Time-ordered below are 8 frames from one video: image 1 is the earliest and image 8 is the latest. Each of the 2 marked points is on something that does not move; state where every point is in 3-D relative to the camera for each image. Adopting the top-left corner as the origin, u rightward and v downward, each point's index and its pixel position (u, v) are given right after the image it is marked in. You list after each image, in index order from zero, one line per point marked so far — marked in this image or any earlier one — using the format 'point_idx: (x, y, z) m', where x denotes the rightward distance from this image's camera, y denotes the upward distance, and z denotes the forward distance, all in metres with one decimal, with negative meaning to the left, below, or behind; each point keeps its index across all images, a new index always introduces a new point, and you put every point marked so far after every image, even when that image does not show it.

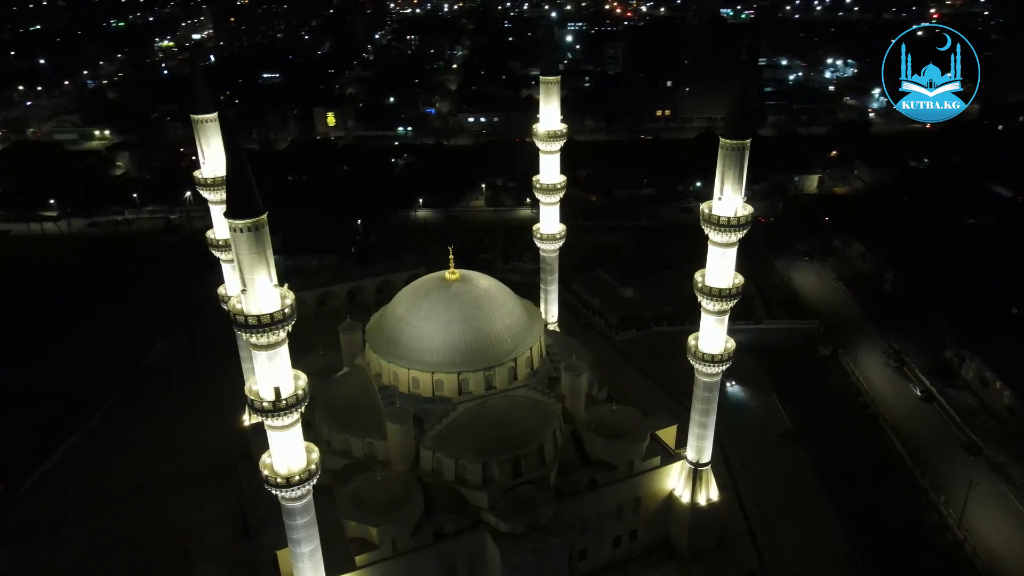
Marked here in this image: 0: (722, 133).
0: (+5.5, +4.0, +19.4) m
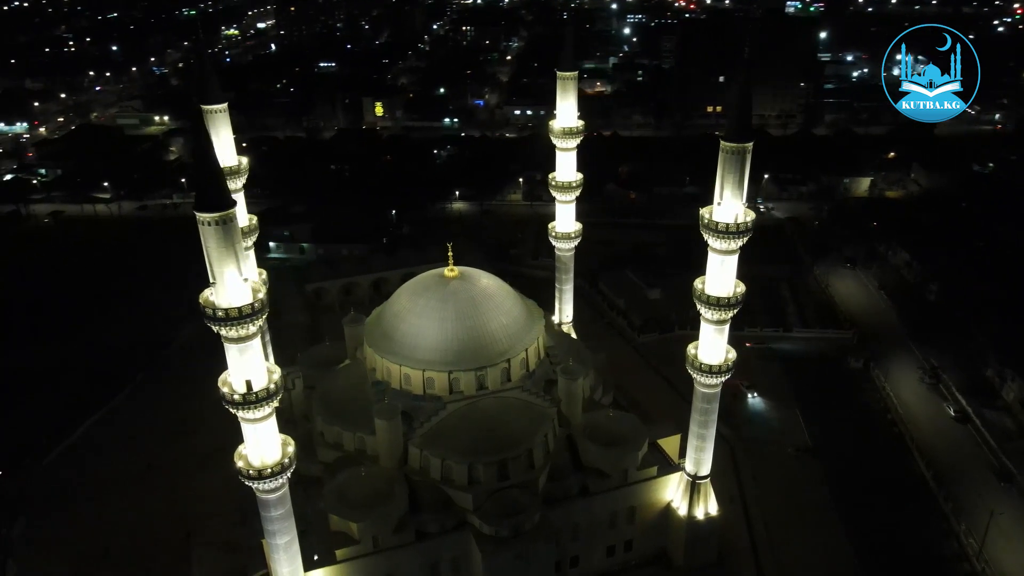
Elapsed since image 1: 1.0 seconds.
0: (+5.3, +3.8, +18.5) m
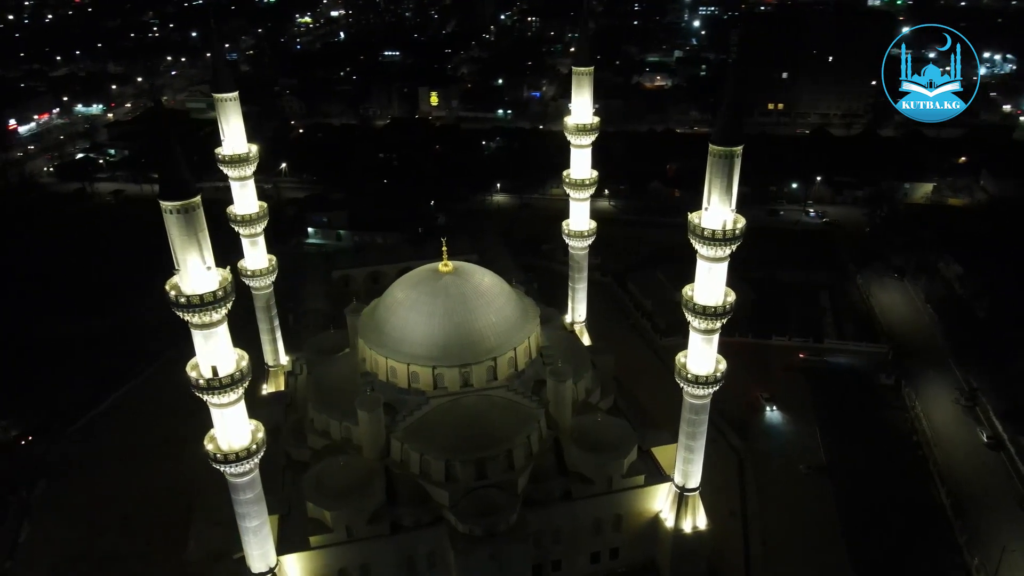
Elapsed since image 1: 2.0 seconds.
0: (+4.8, +3.6, +17.8) m
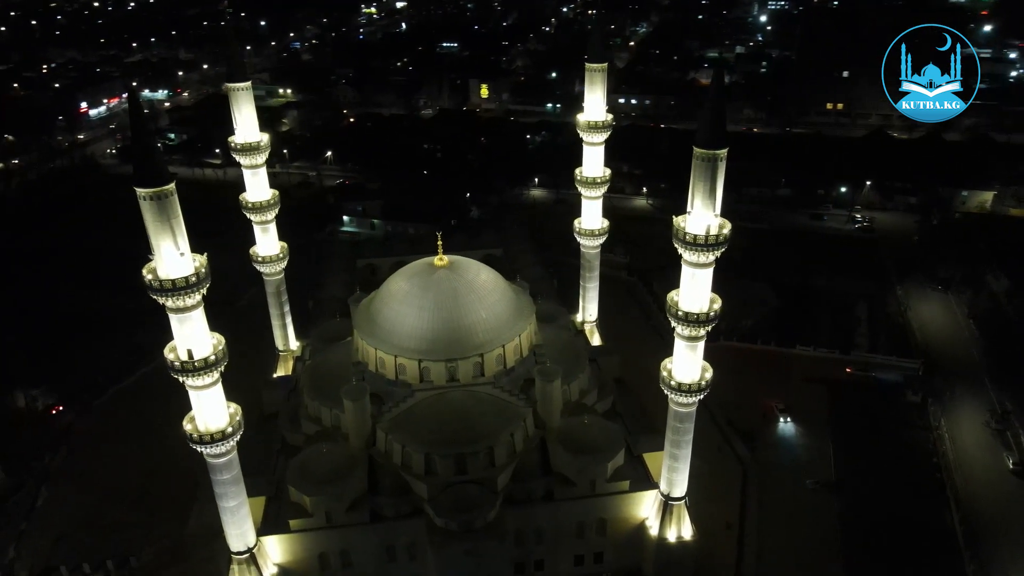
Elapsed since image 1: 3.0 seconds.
0: (+4.3, +3.4, +17.2) m
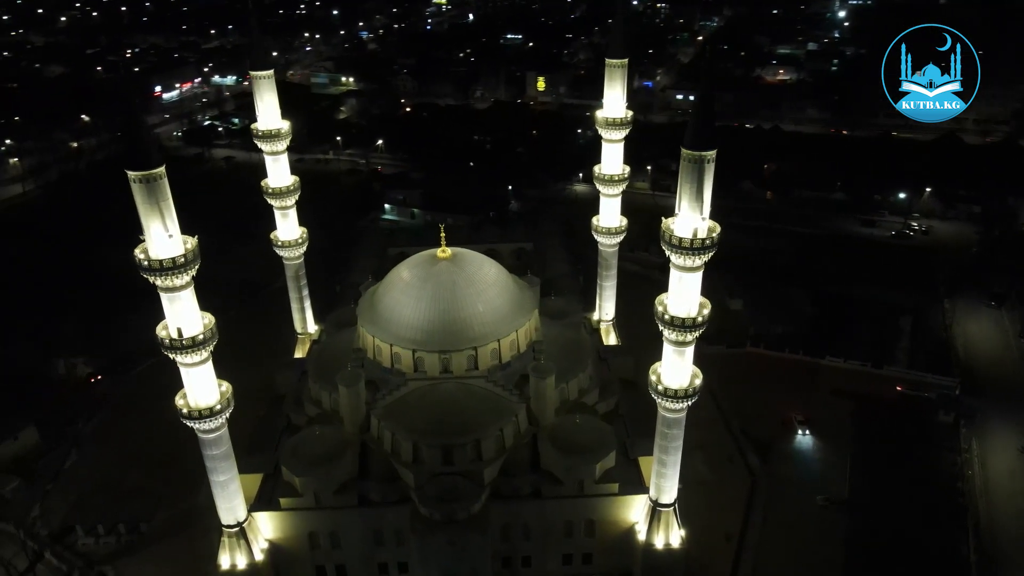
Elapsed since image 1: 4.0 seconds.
0: (+4.0, +3.3, +16.8) m
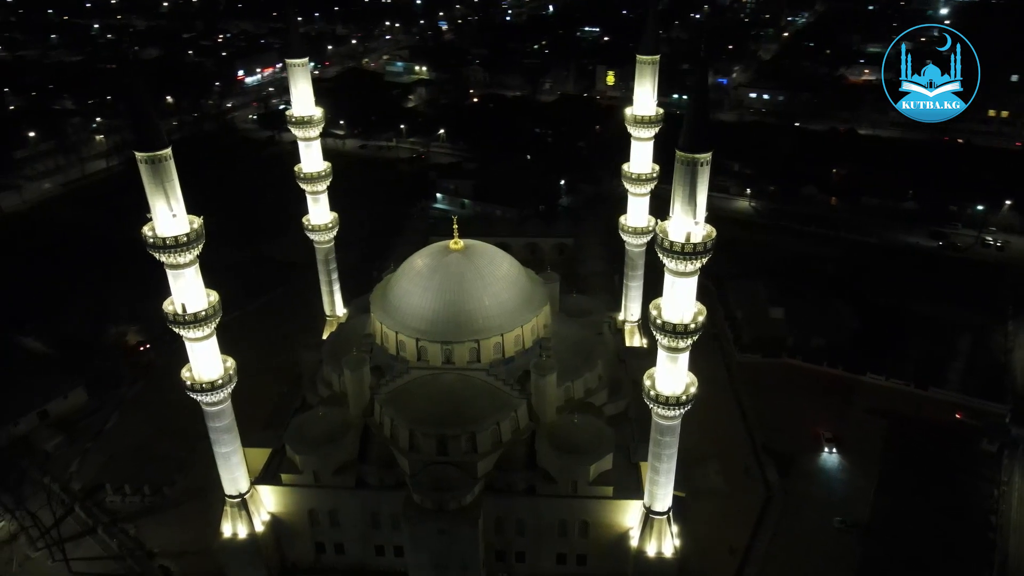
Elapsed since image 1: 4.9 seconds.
0: (+3.8, +3.2, +16.3) m
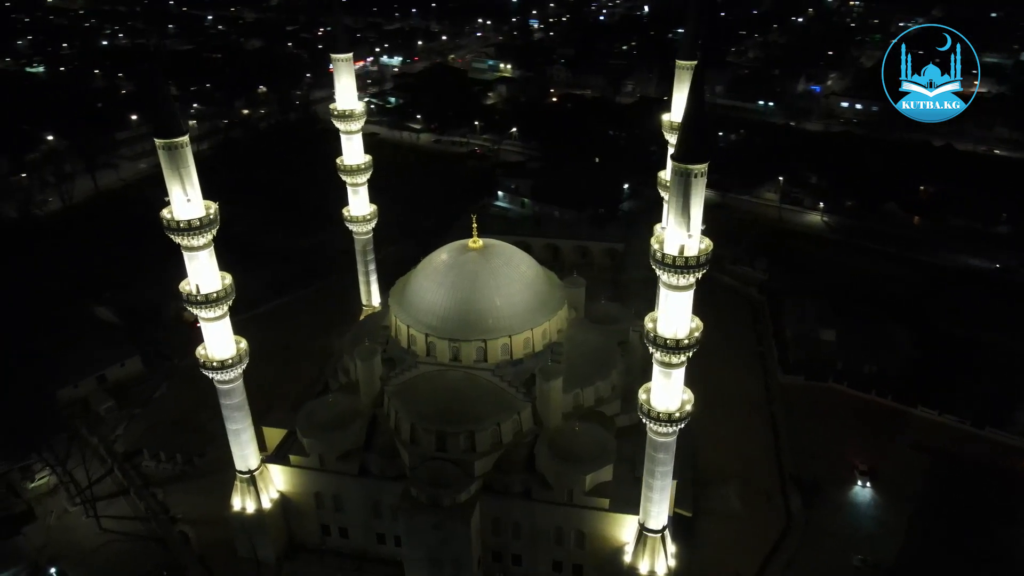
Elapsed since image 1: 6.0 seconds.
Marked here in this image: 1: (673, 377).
0: (+3.6, +2.9, +15.8) m
1: (+3.9, -2.2, +17.8) m
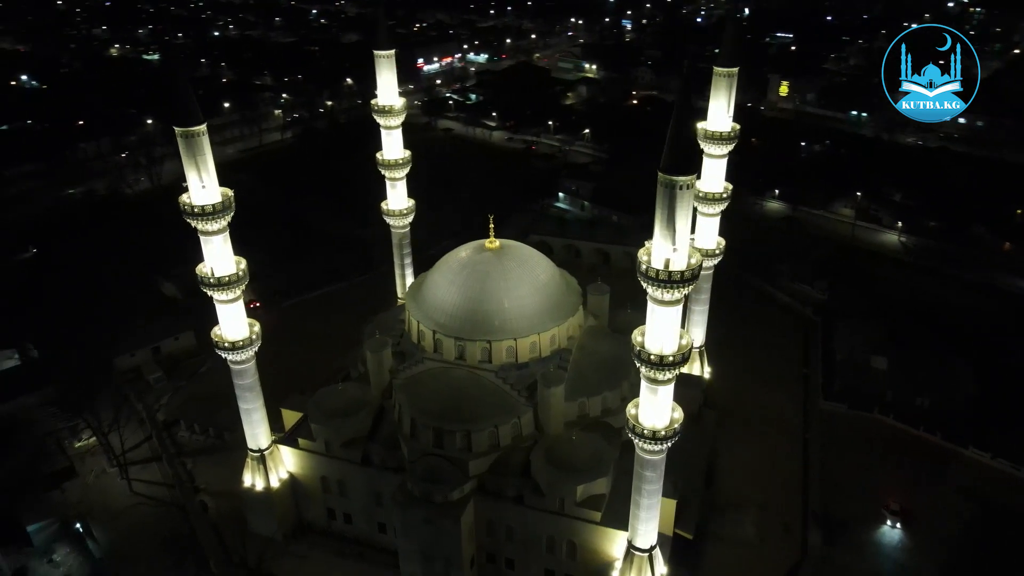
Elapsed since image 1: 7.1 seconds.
0: (+3.3, +2.6, +15.2) m
1: (+3.5, -2.5, +17.2) m
